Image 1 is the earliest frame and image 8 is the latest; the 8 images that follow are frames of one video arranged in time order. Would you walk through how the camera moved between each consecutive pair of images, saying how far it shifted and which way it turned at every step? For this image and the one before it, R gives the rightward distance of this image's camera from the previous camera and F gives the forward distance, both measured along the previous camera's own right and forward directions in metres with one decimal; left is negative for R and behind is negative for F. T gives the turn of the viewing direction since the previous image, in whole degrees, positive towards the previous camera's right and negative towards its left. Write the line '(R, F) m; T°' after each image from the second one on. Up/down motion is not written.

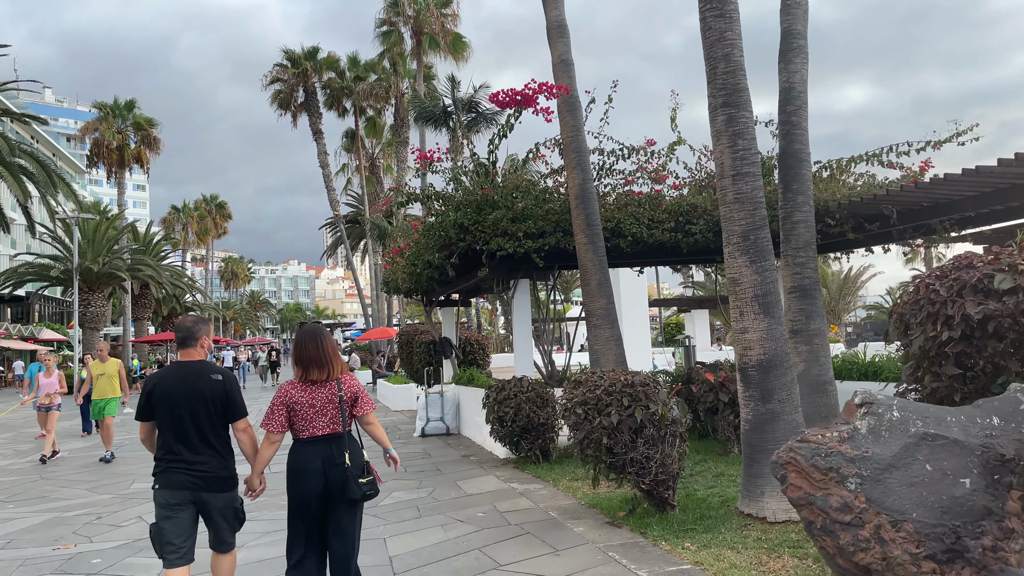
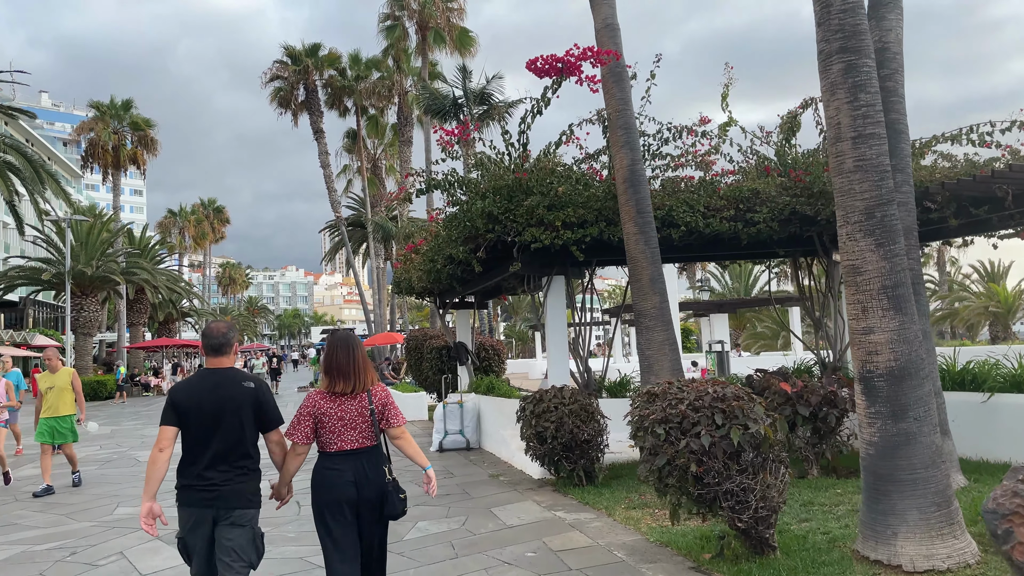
(-0.4, +1.1) m; 0°
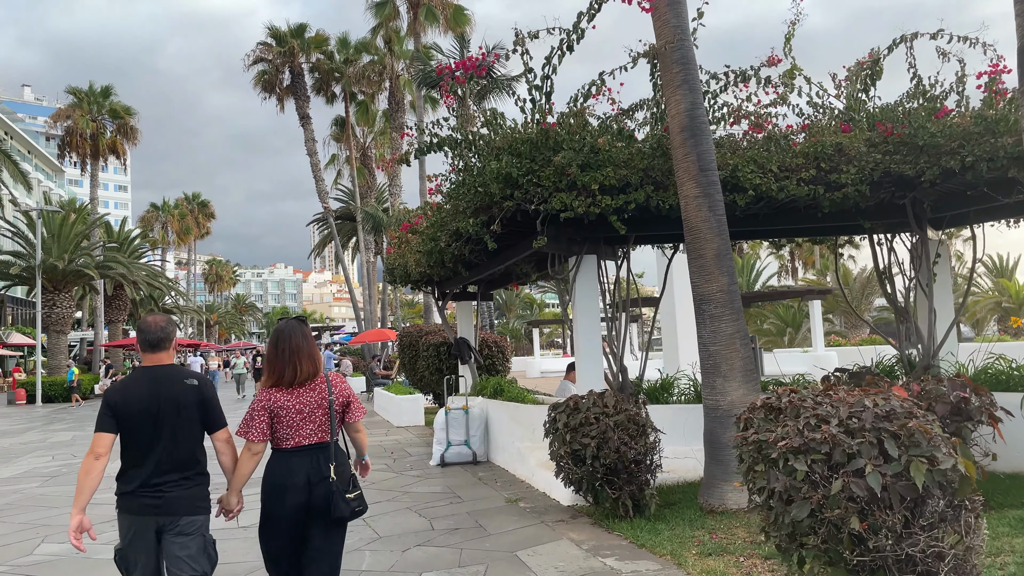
(-0.3, +1.7) m; +1°
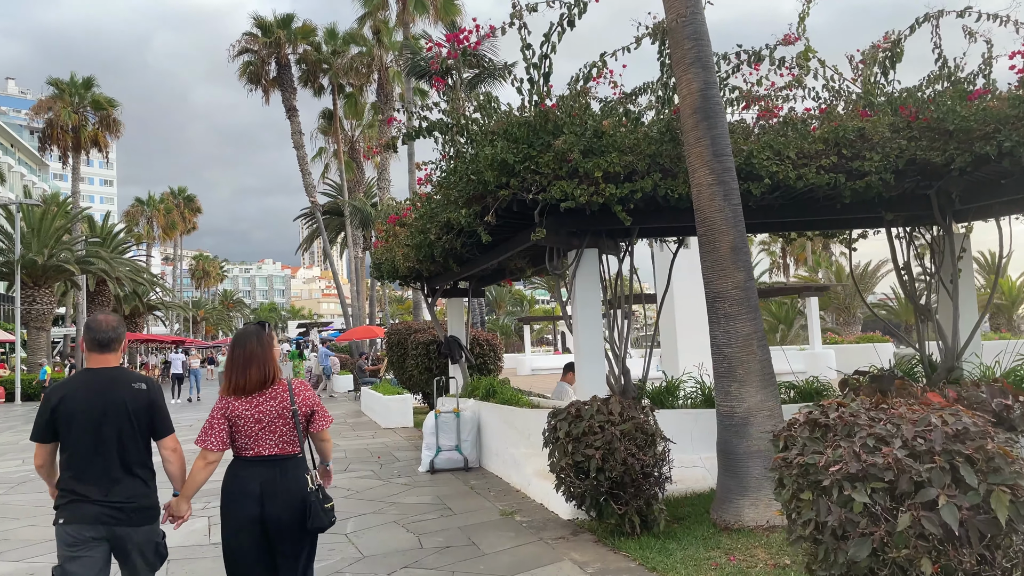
(0.0, +0.5) m; +1°
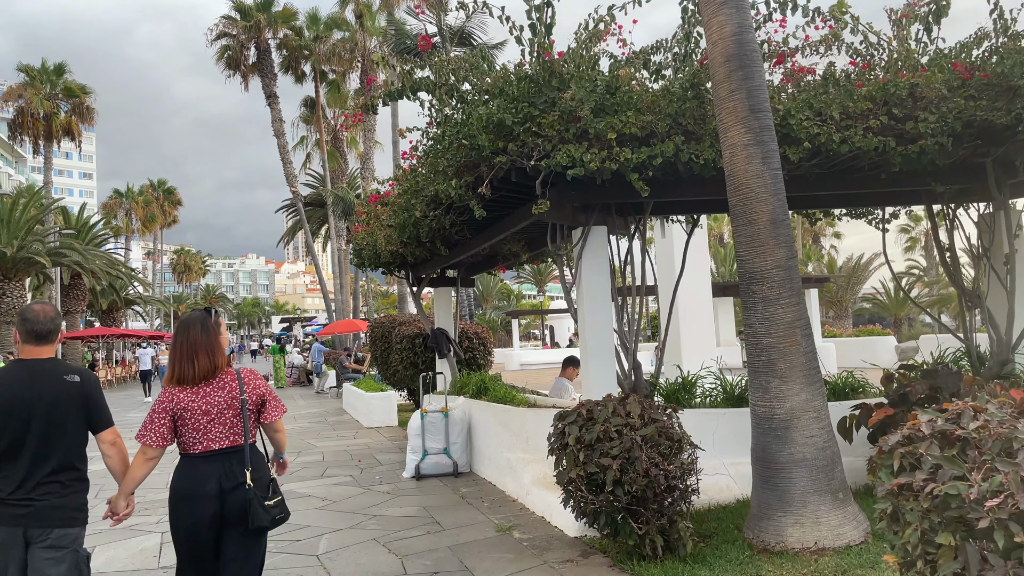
(-0.1, +0.9) m; +1°
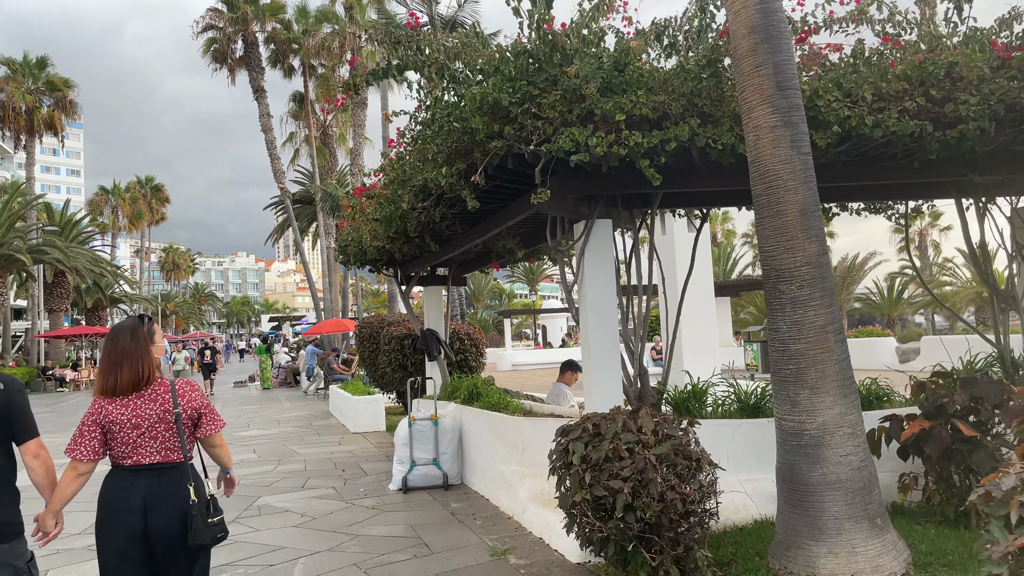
(0.0, +0.5) m; +1°
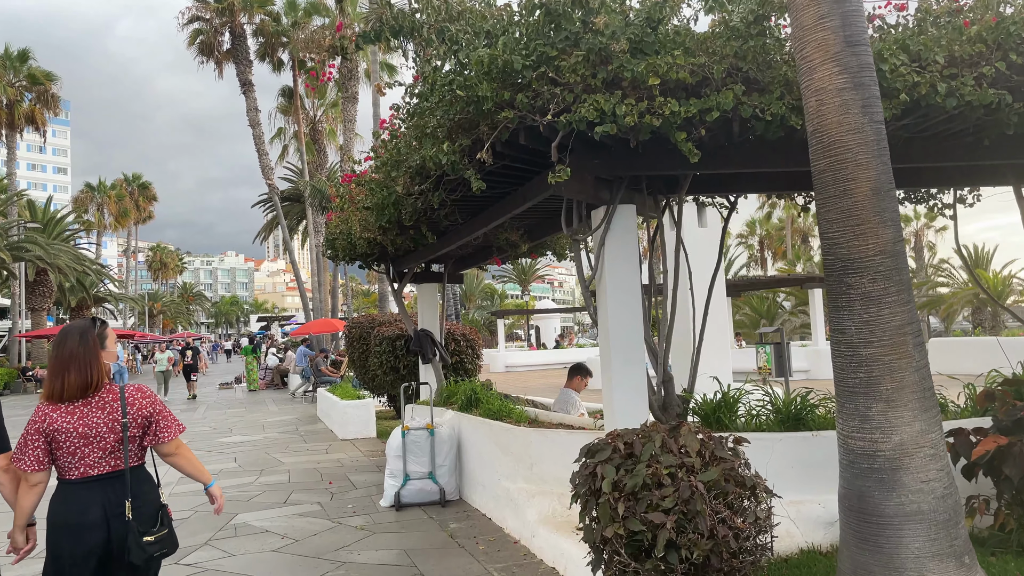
(-0.1, +0.7) m; +1°
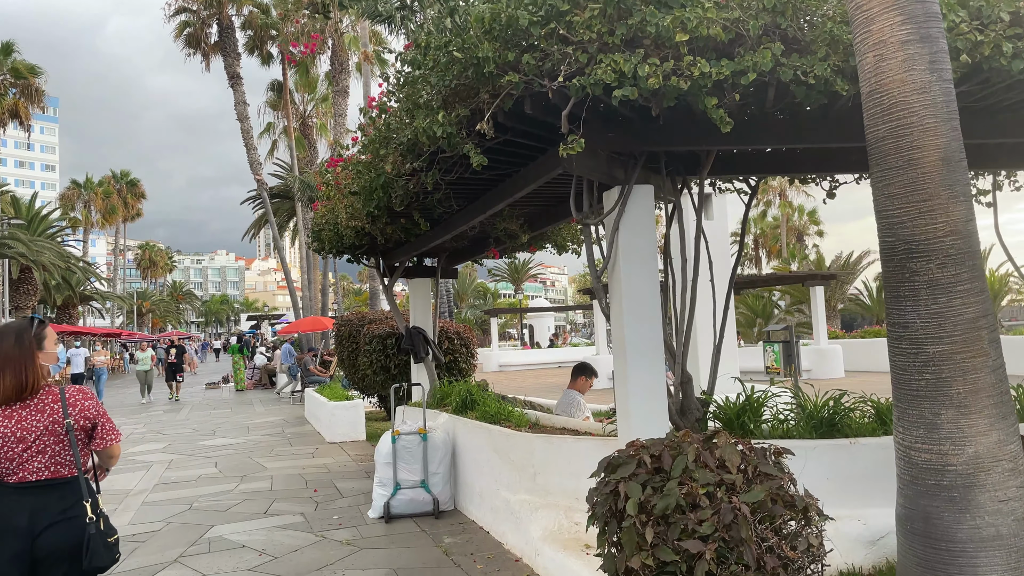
(-0.1, +0.5) m; +1°
